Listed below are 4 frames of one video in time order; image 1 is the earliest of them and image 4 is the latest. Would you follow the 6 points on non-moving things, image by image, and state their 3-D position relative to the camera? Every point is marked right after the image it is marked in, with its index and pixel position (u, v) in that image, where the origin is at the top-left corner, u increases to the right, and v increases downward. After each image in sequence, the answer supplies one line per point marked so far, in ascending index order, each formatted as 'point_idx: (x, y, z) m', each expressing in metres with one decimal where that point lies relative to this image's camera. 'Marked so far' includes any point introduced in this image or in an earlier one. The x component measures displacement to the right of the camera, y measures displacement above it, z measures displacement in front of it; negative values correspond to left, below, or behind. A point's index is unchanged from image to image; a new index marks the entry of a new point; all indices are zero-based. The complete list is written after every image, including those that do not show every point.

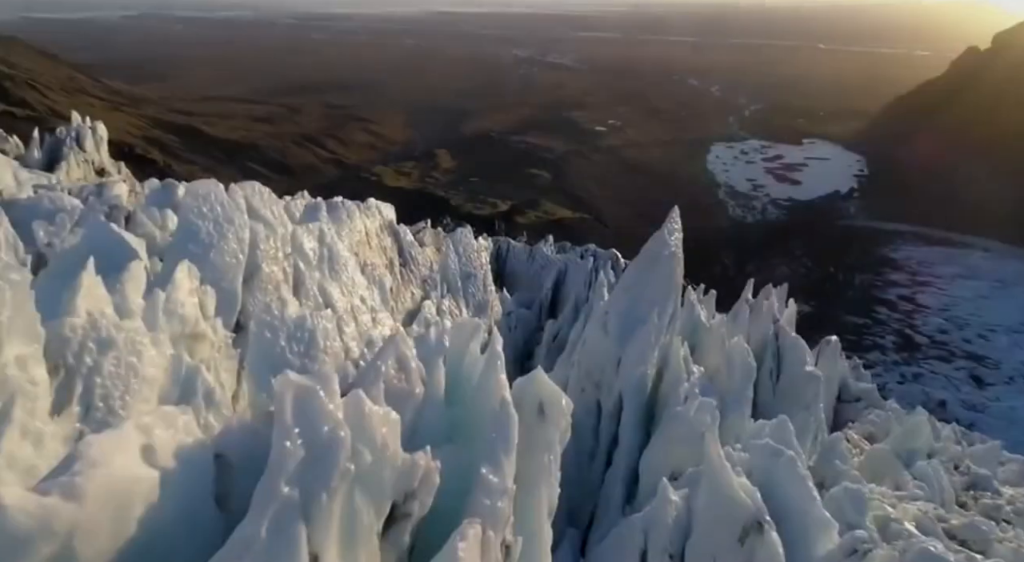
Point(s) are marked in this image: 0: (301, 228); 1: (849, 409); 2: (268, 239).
0: (-2.8, +0.8, +10.0) m
1: (+8.9, -3.4, +18.4) m
2: (-2.9, +0.6, +9.1) m
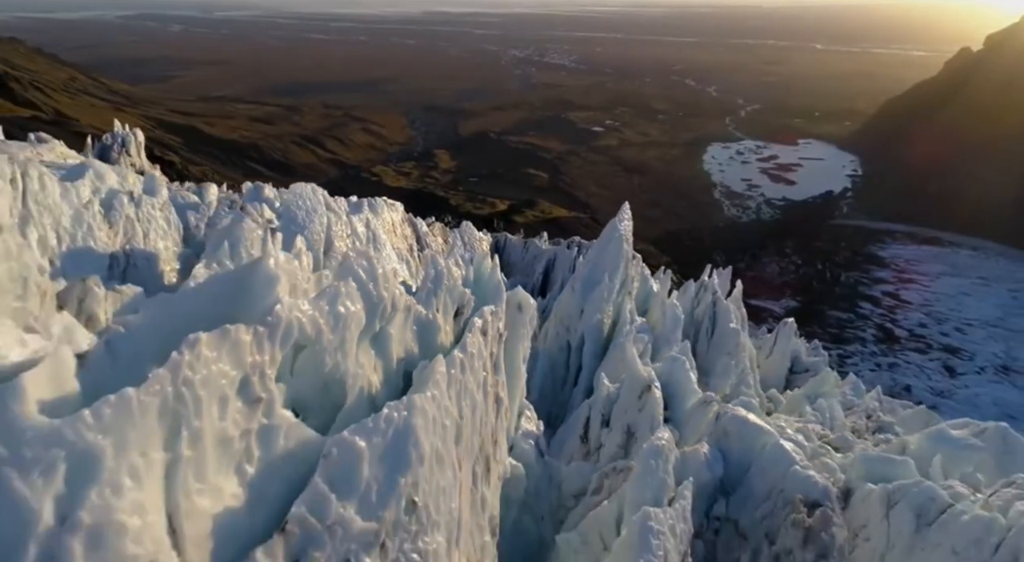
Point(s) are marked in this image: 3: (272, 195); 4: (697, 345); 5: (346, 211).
0: (-2.9, +1.2, +13.1) m
1: (+8.8, -3.0, +21.5) m
2: (-3.0, +1.0, +12.2) m
3: (-4.1, +1.5, +12.3) m
4: (+4.1, -1.3, +15.8) m
5: (-3.0, +1.3, +12.8) m
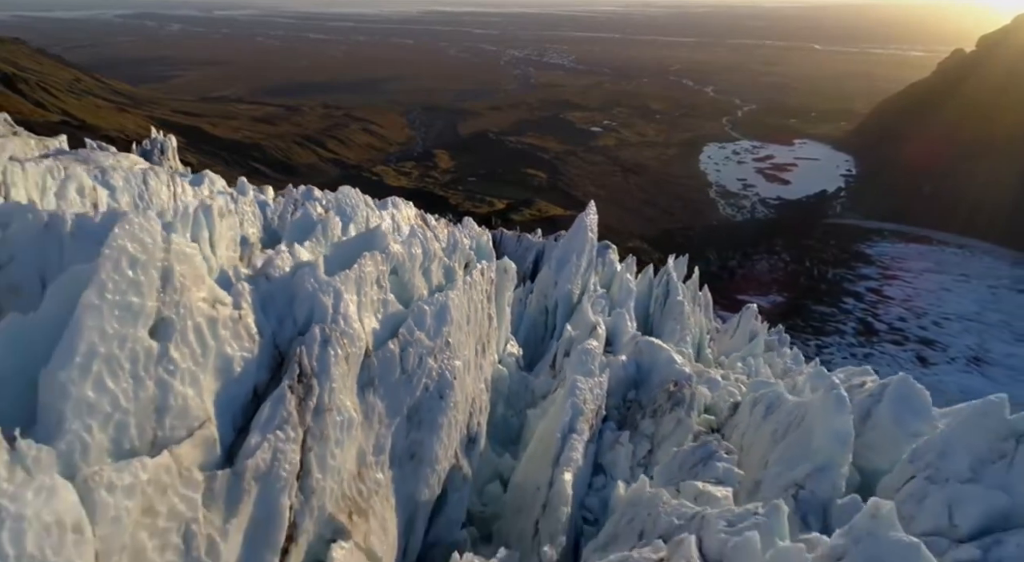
0: (-3.1, +1.6, +16.5) m
1: (+8.6, -2.6, +24.9) m
2: (-3.2, +1.4, +15.6) m
3: (-4.3, +1.9, +15.7) m
4: (+3.9, -0.9, +19.2) m
5: (-3.1, +1.7, +16.2) m
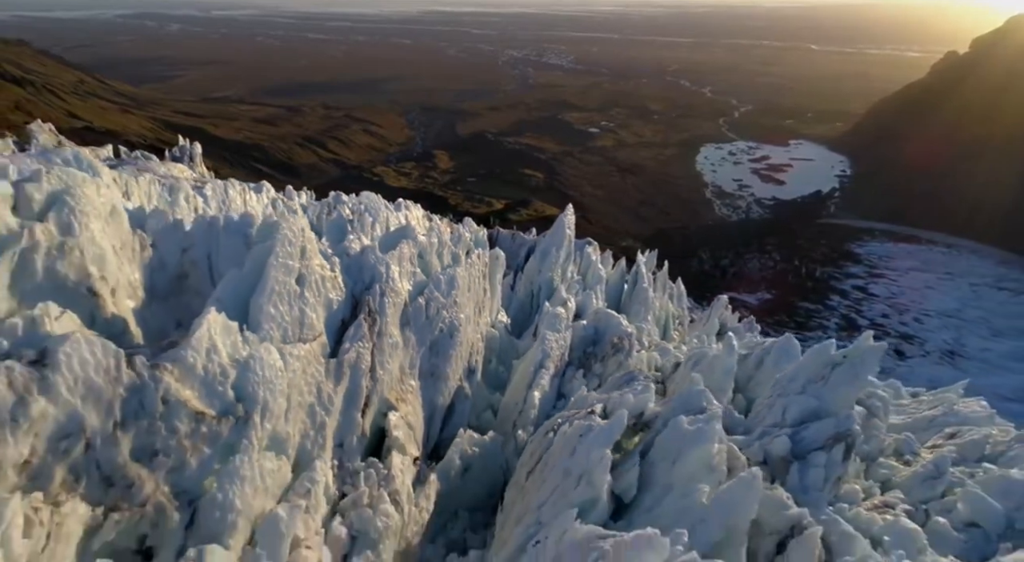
0: (-3.3, +1.9, +19.7) m
1: (+8.4, -2.3, +28.1) m
2: (-3.4, +1.7, +18.7) m
3: (-4.5, +2.2, +18.9) m
4: (+3.7, -0.6, +22.4) m
5: (-3.3, +2.0, +19.4) m
